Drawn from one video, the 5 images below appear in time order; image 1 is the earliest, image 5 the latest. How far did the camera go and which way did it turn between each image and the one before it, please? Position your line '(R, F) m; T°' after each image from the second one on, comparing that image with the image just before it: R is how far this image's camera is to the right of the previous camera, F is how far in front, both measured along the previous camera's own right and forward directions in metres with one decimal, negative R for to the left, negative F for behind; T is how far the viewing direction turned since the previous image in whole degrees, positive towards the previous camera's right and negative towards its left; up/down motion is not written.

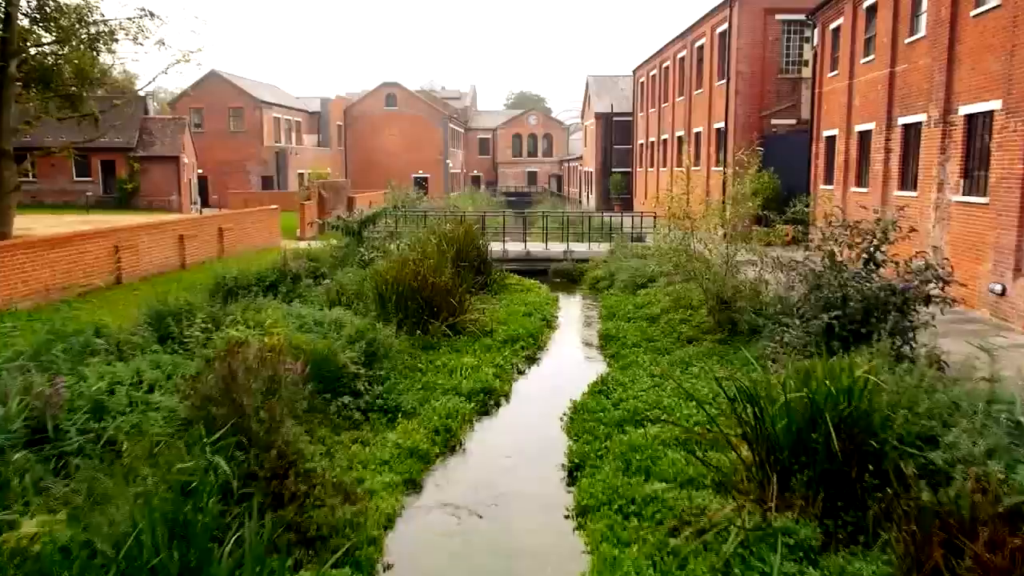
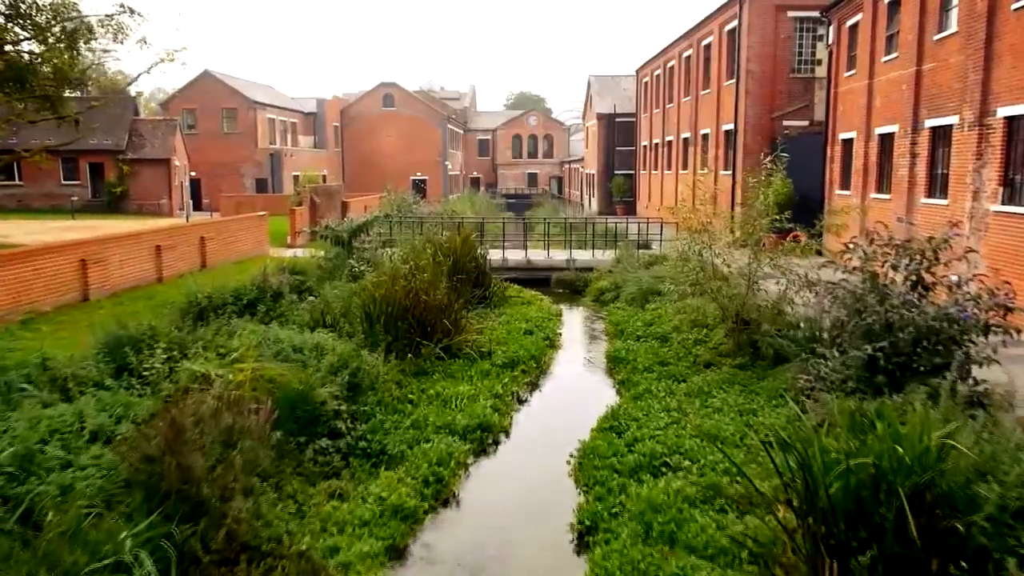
(0.0, +0.9) m; 0°
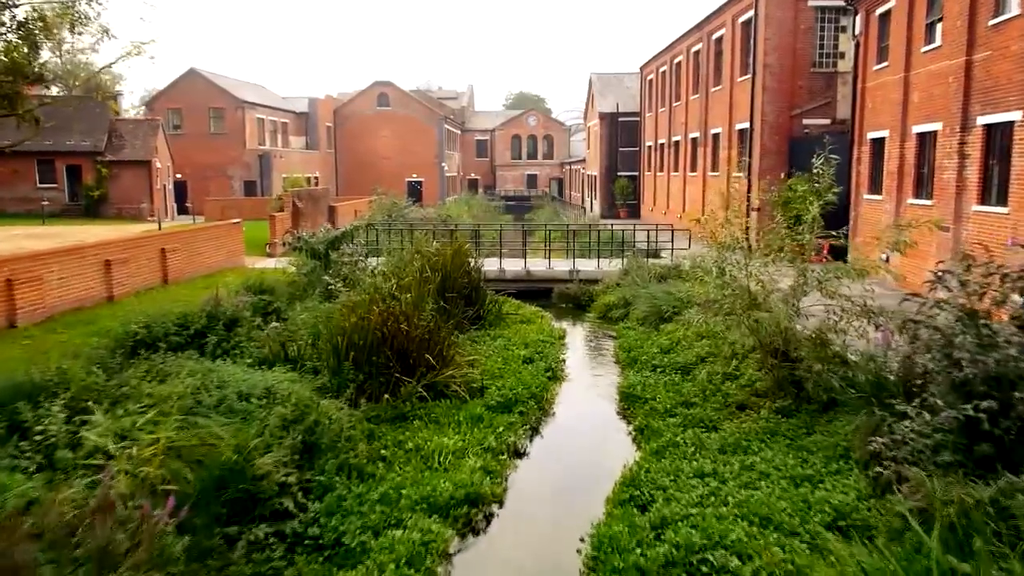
(0.0, +1.6) m; 0°
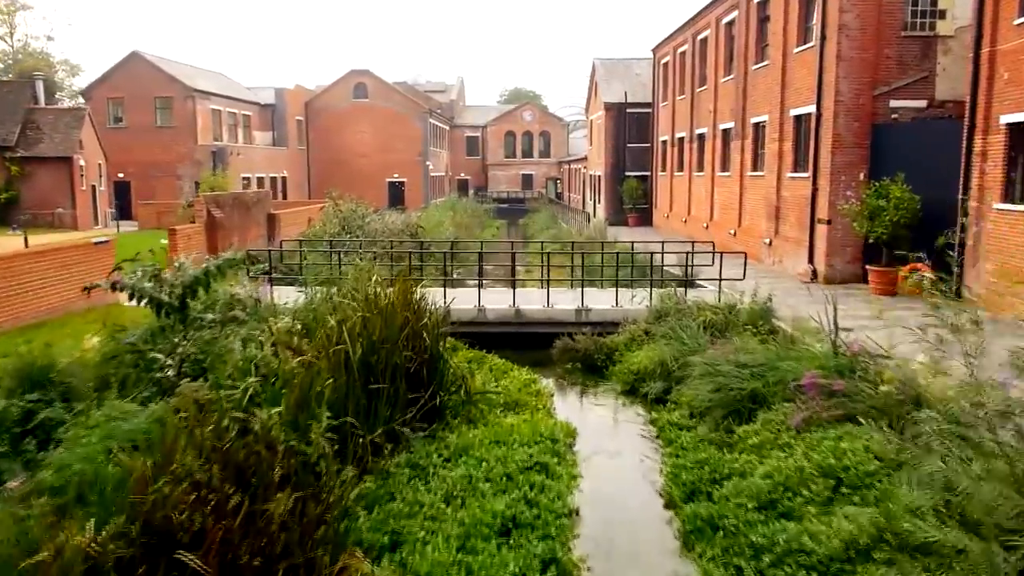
(+0.2, +5.0) m; 0°
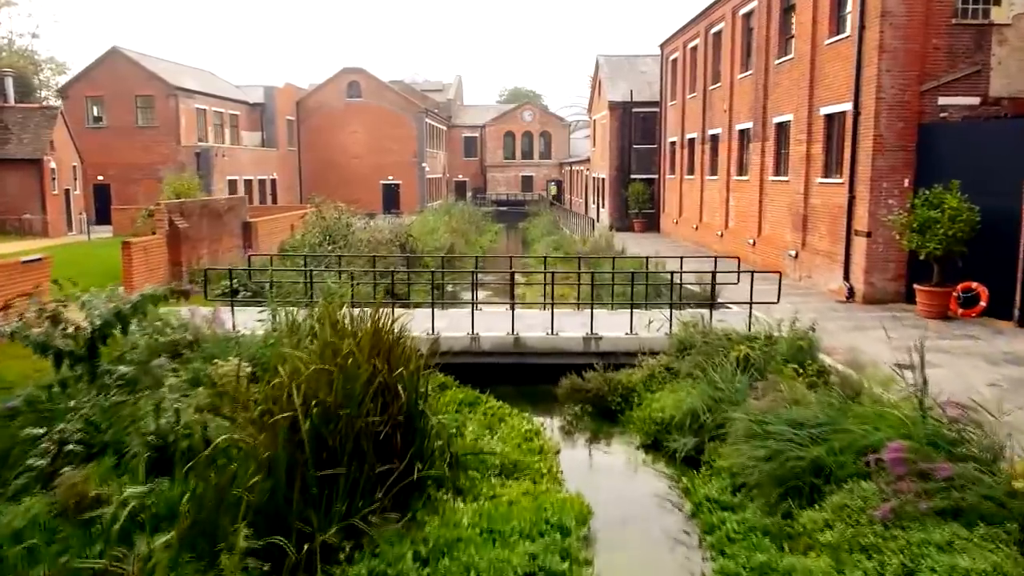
(0.0, +1.7) m; 0°
